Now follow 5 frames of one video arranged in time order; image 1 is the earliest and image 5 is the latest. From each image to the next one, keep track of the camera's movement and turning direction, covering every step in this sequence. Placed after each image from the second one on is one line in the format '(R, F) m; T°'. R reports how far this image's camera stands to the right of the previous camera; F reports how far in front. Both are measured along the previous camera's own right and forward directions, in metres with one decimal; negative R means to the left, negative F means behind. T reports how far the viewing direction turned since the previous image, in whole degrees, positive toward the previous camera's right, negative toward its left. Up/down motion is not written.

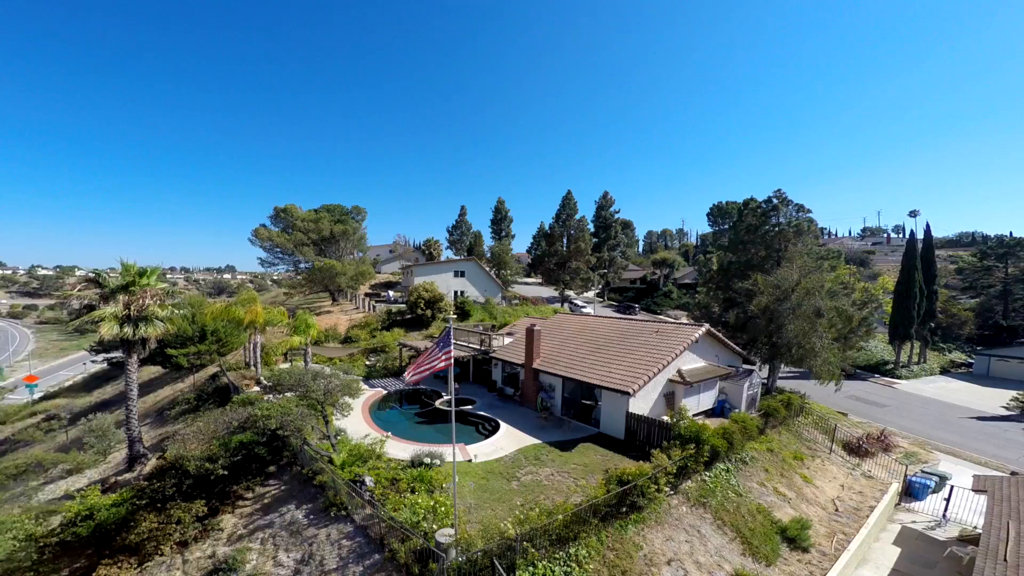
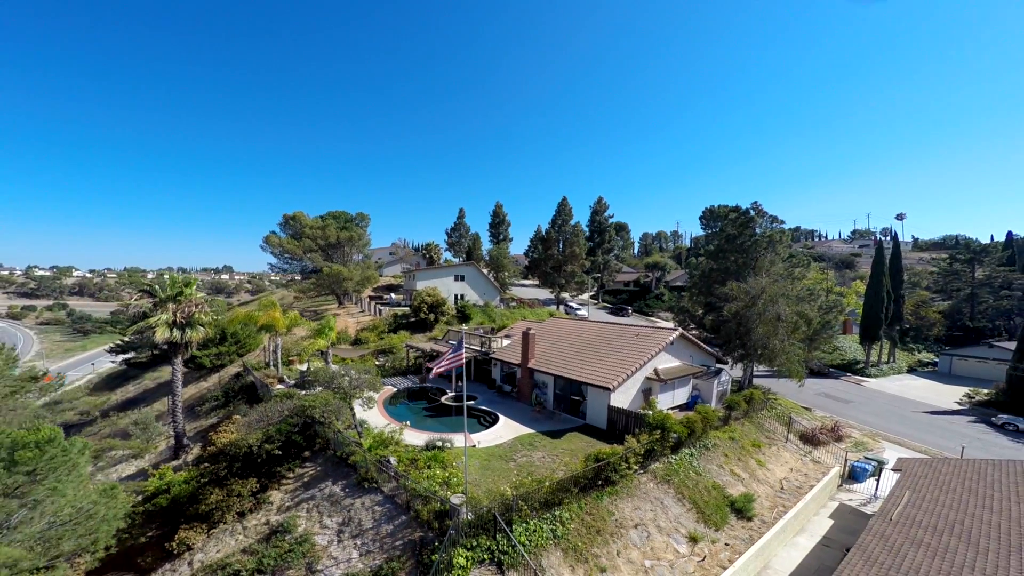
(0.0, -2.3) m; 0°
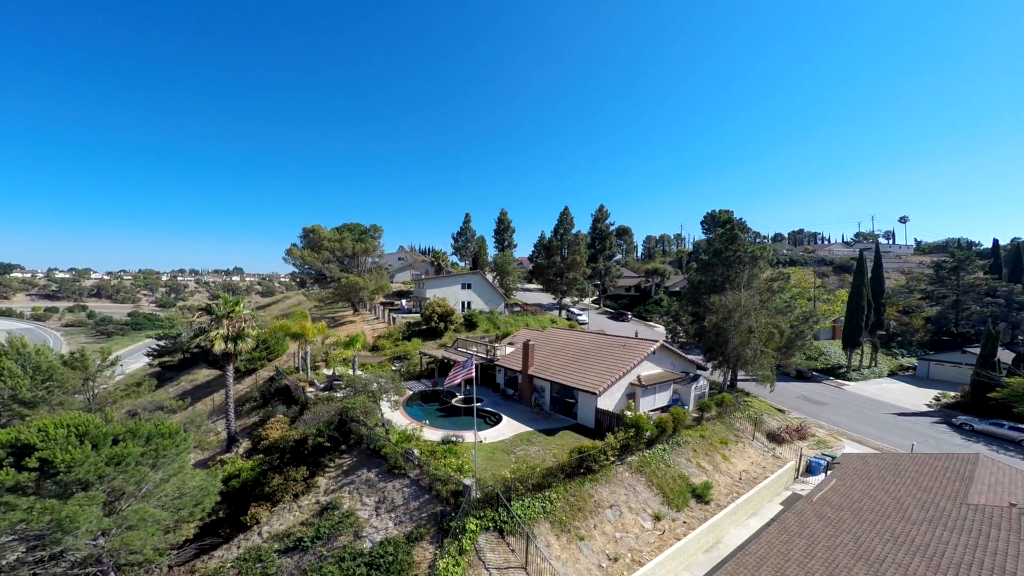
(+0.3, -3.0) m; -1°
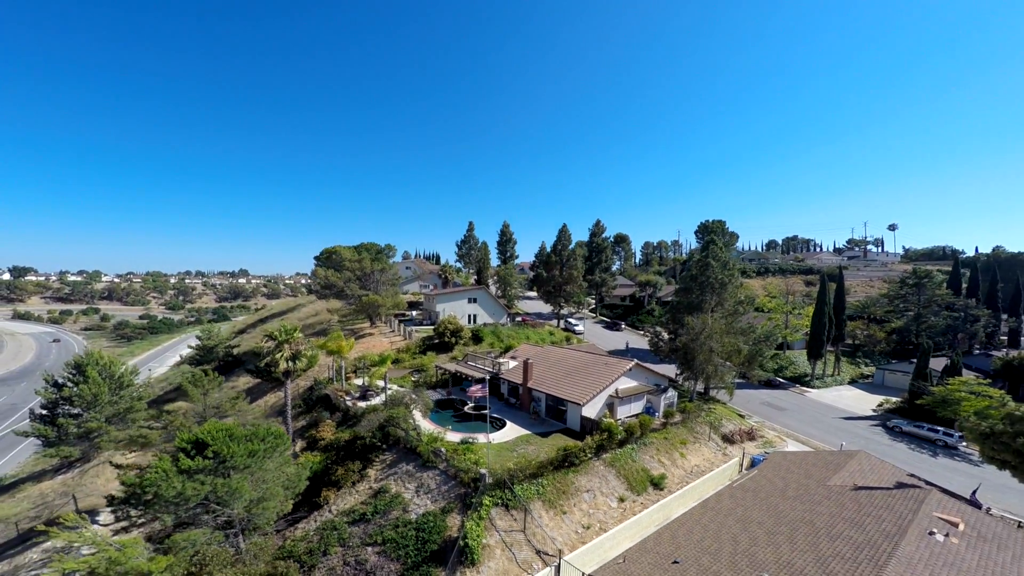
(0.0, -5.2) m; 0°
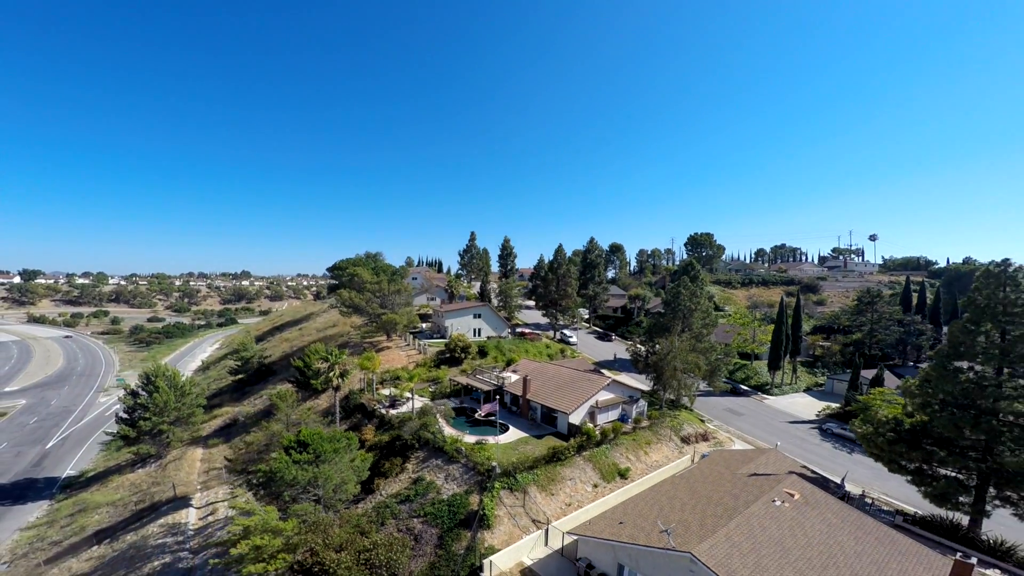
(-0.3, -6.9) m; 0°
